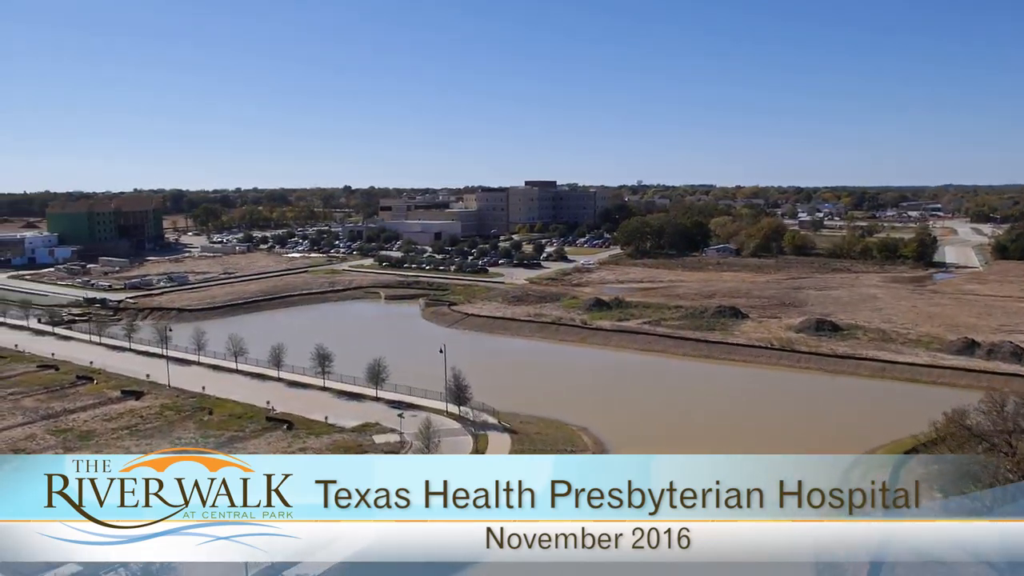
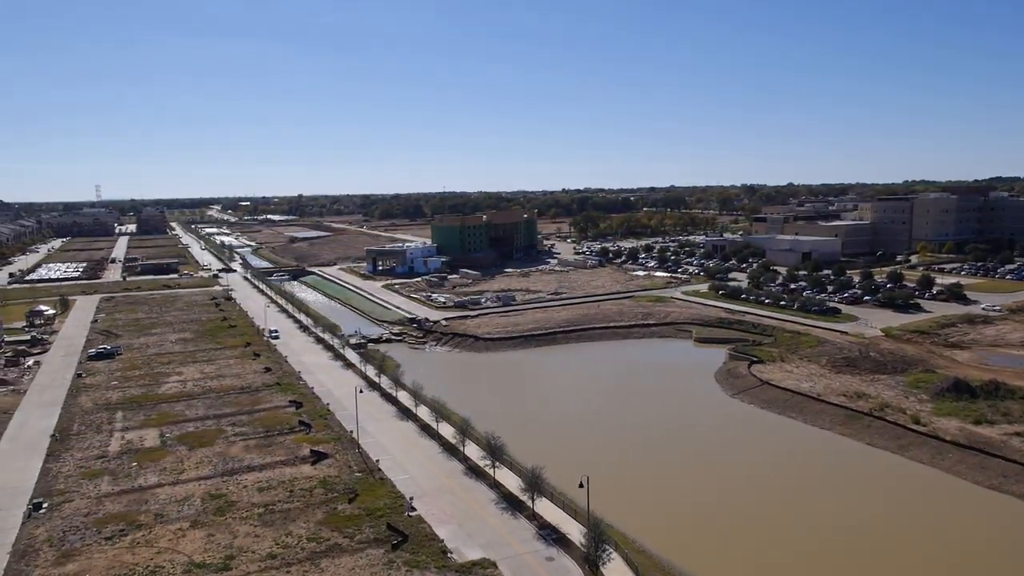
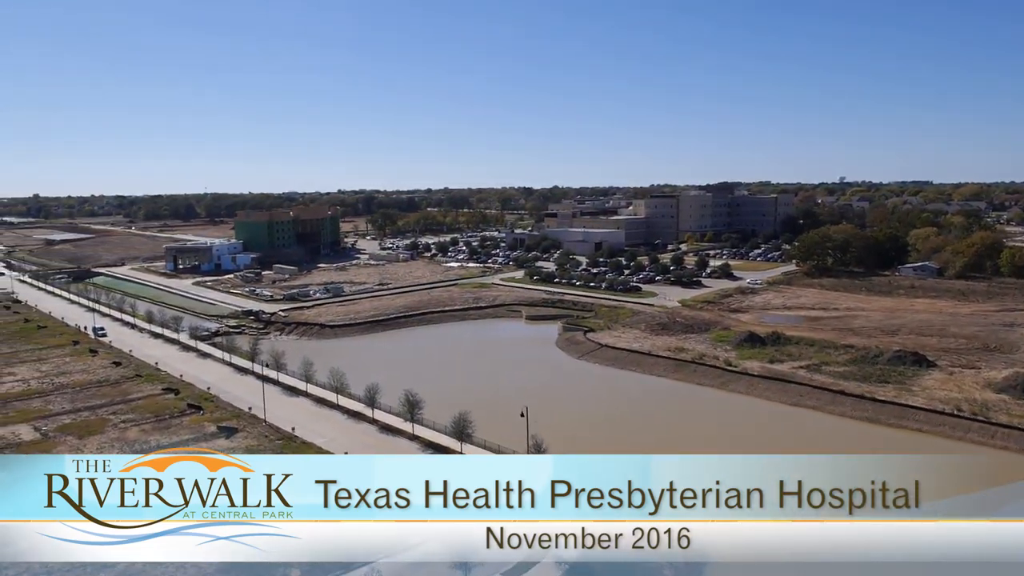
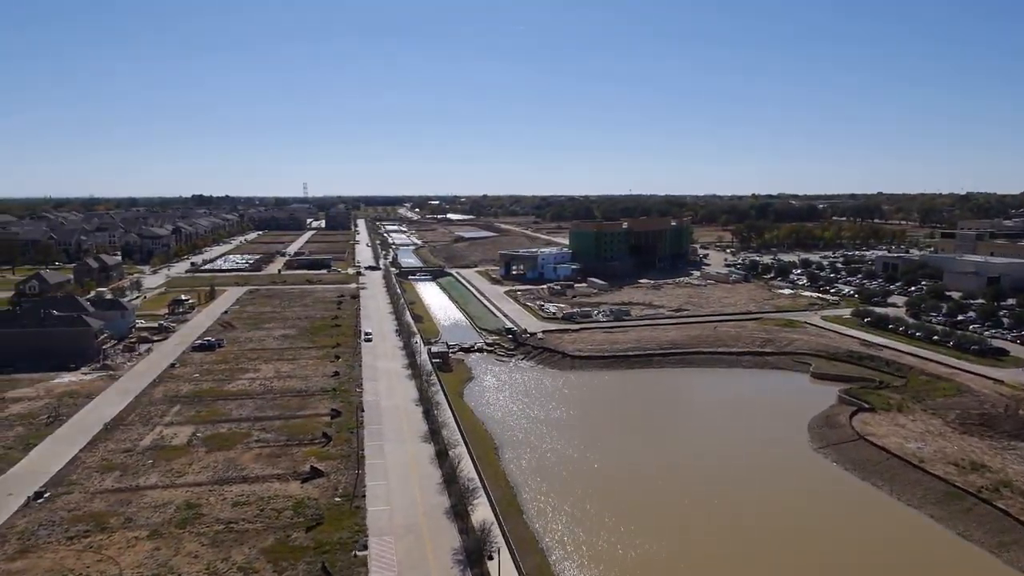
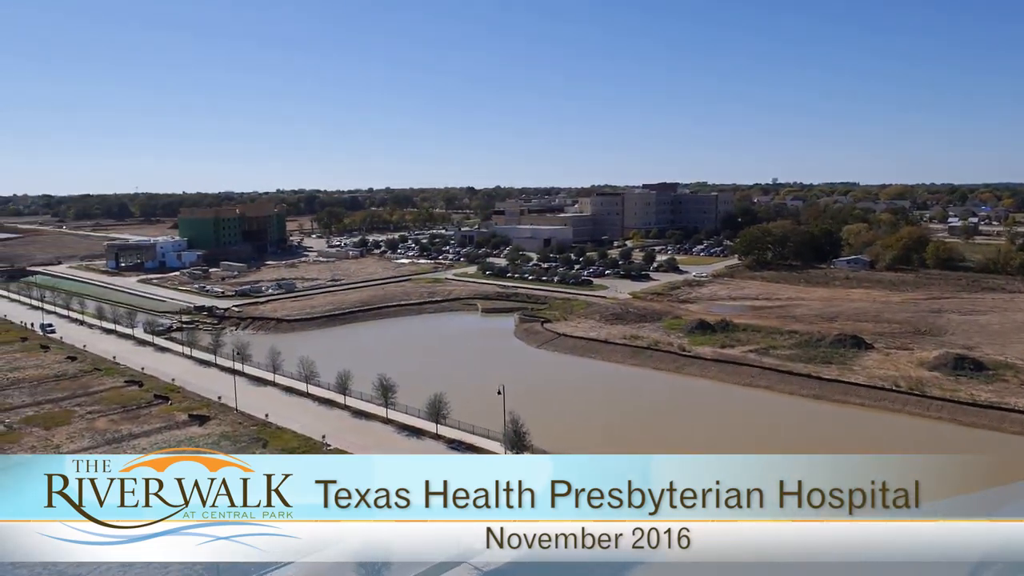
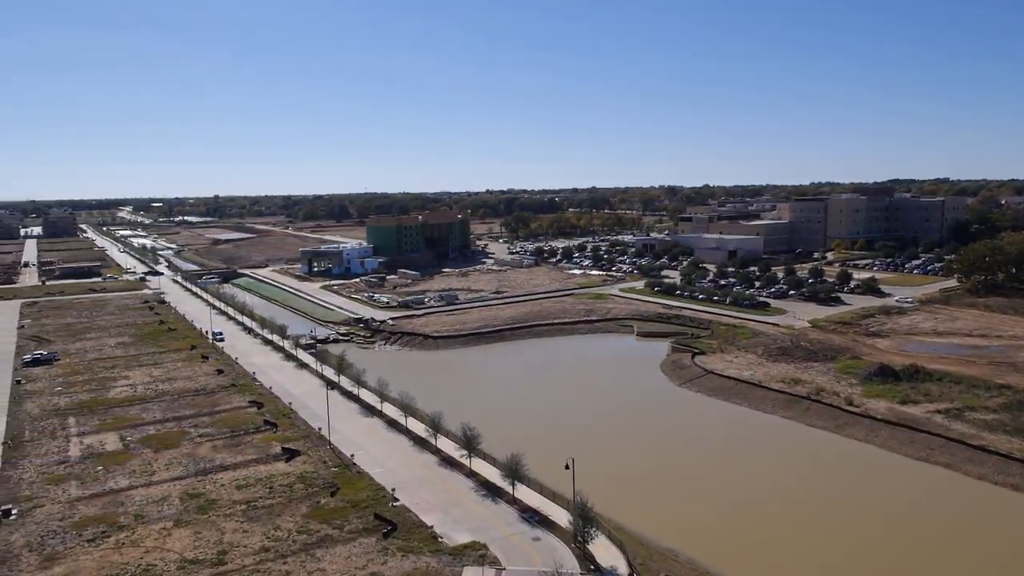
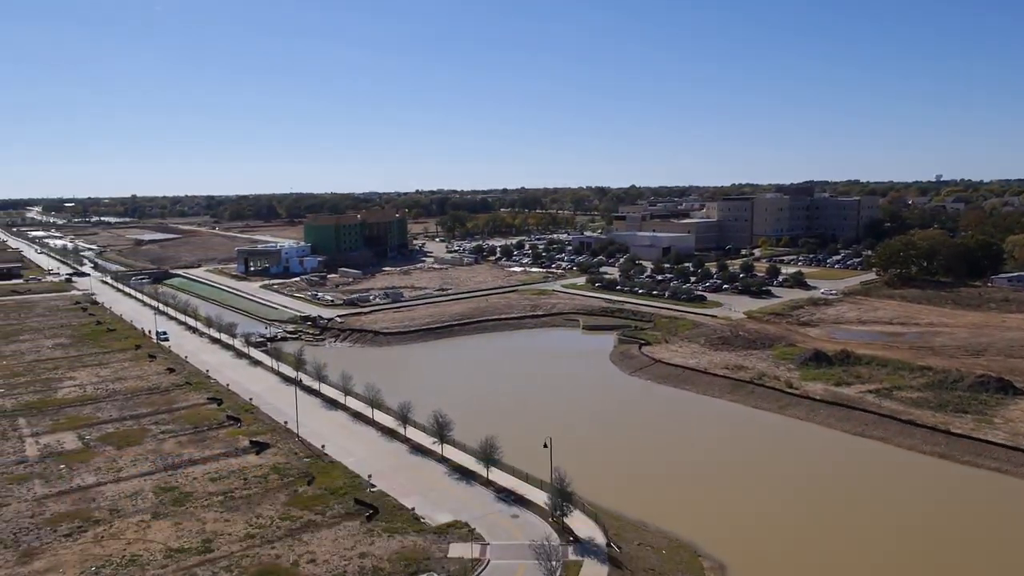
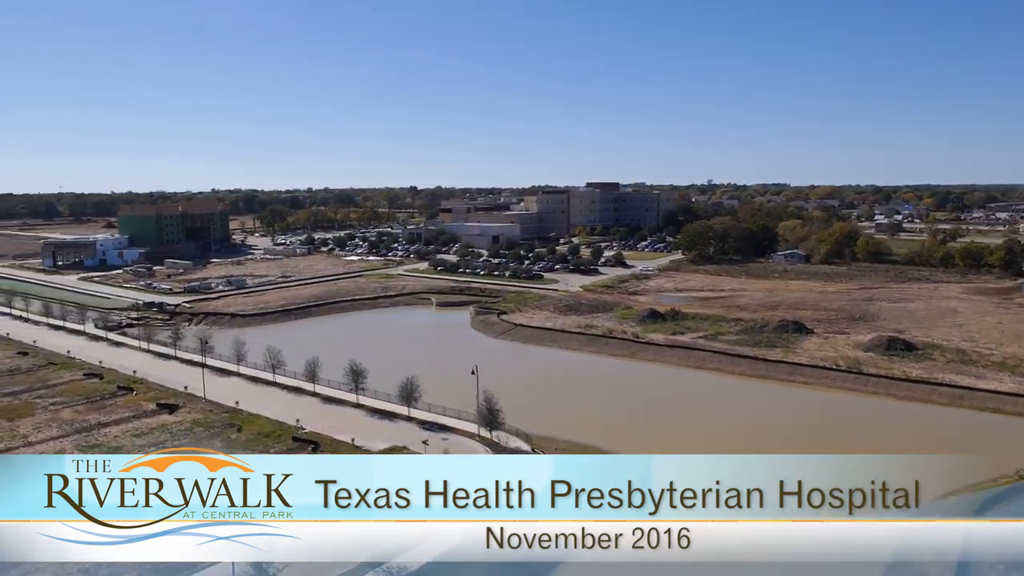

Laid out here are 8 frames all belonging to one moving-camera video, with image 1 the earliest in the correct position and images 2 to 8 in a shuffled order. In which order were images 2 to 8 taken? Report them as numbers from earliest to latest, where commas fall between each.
8, 5, 3, 7, 6, 2, 4
